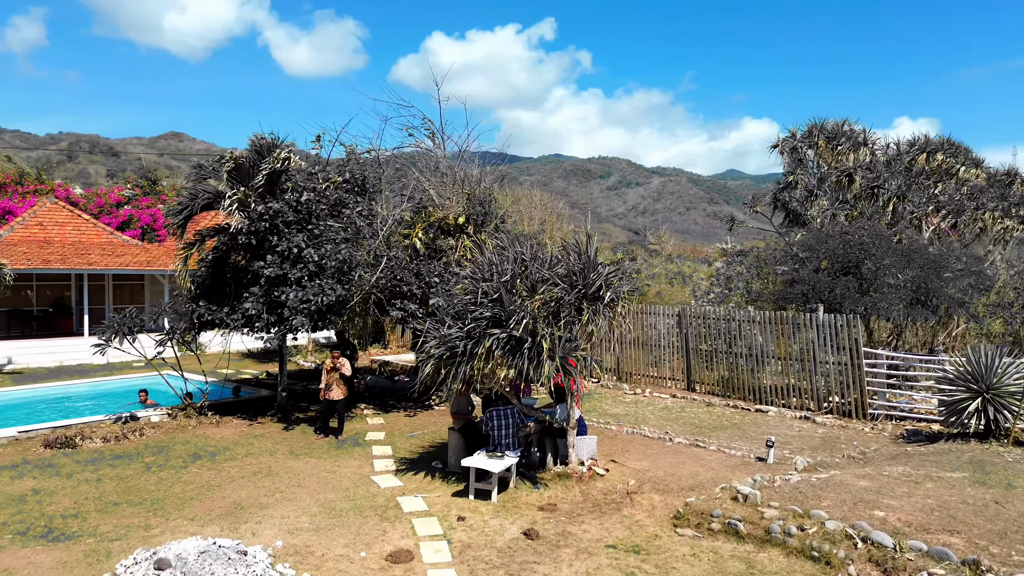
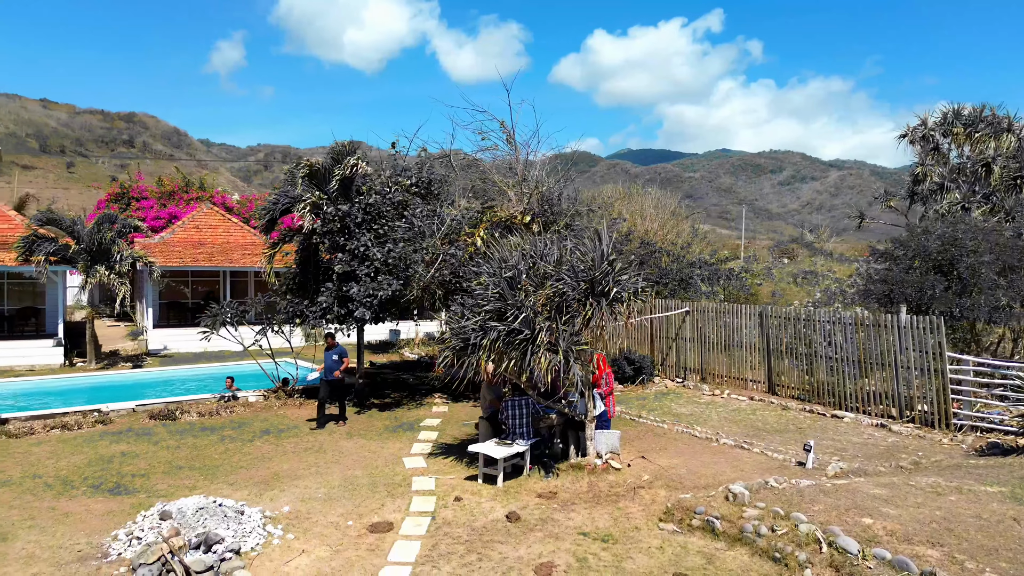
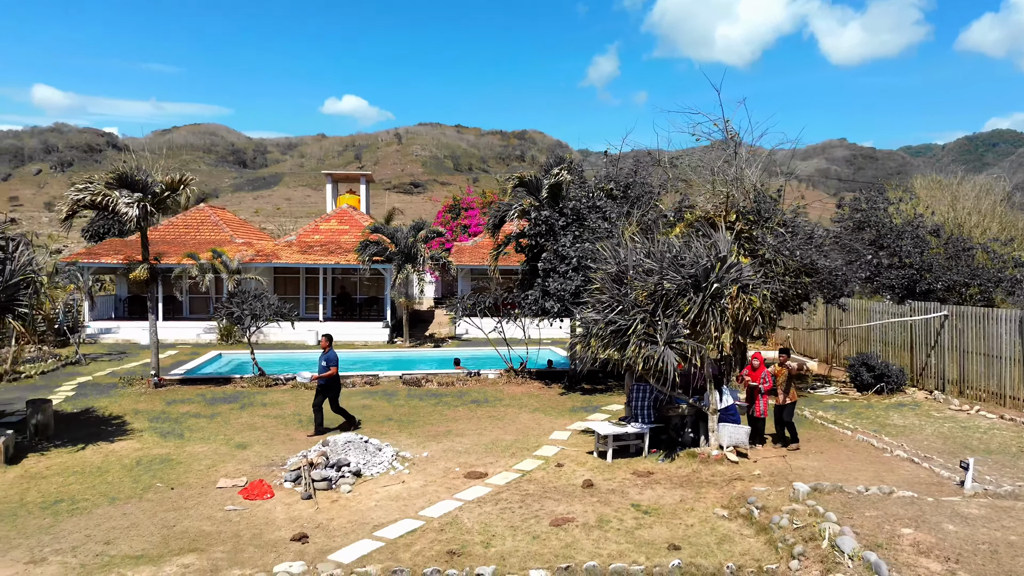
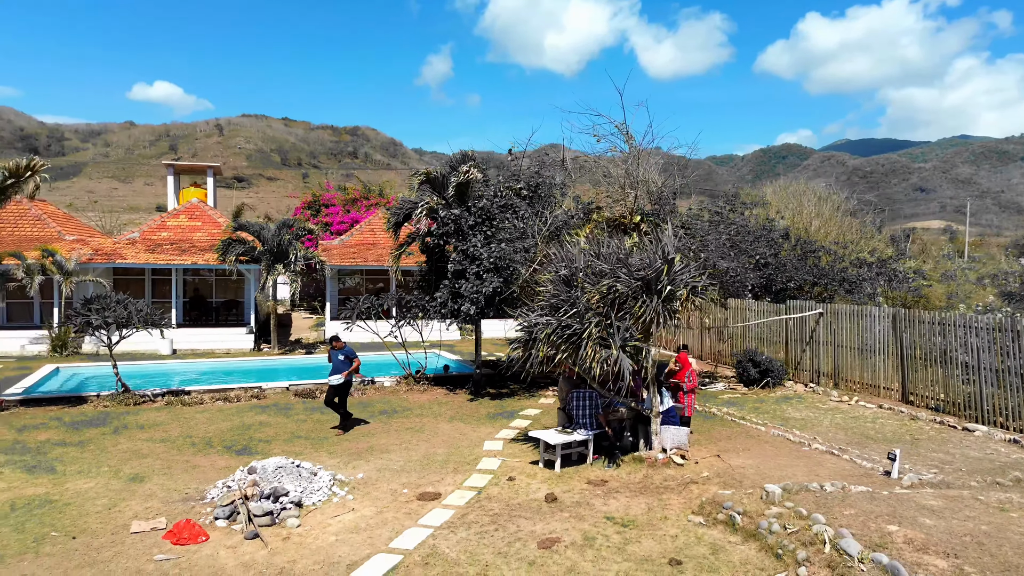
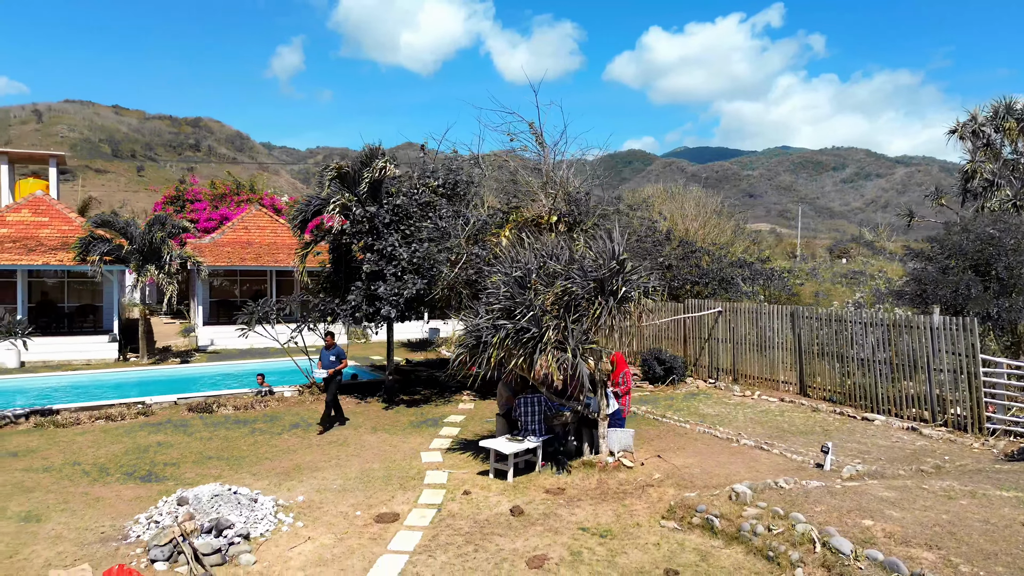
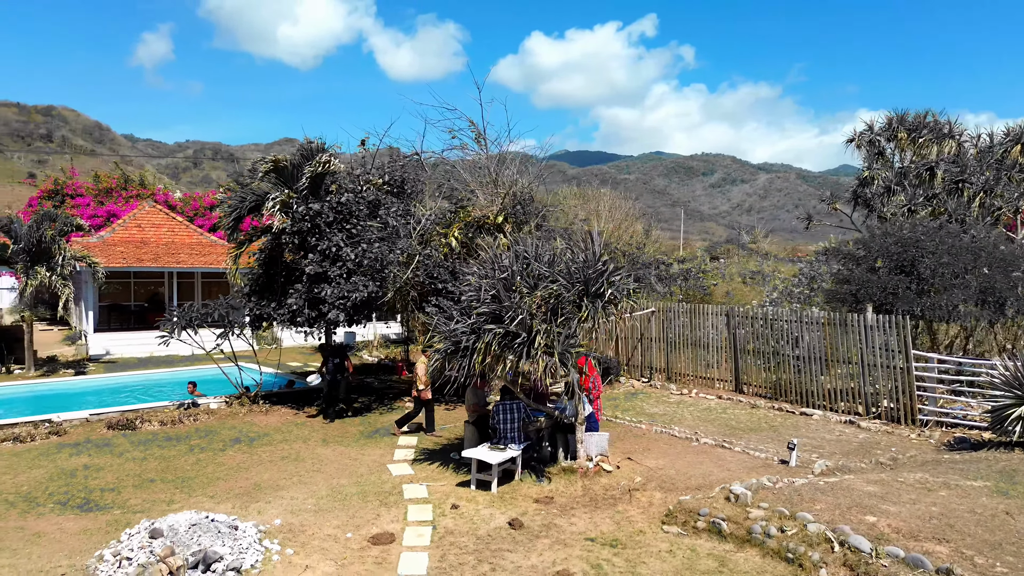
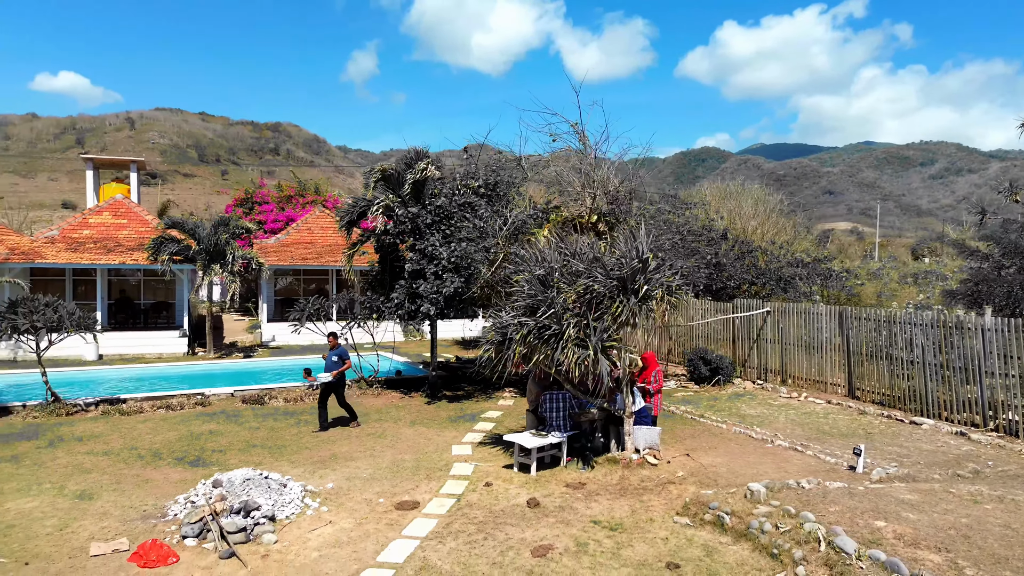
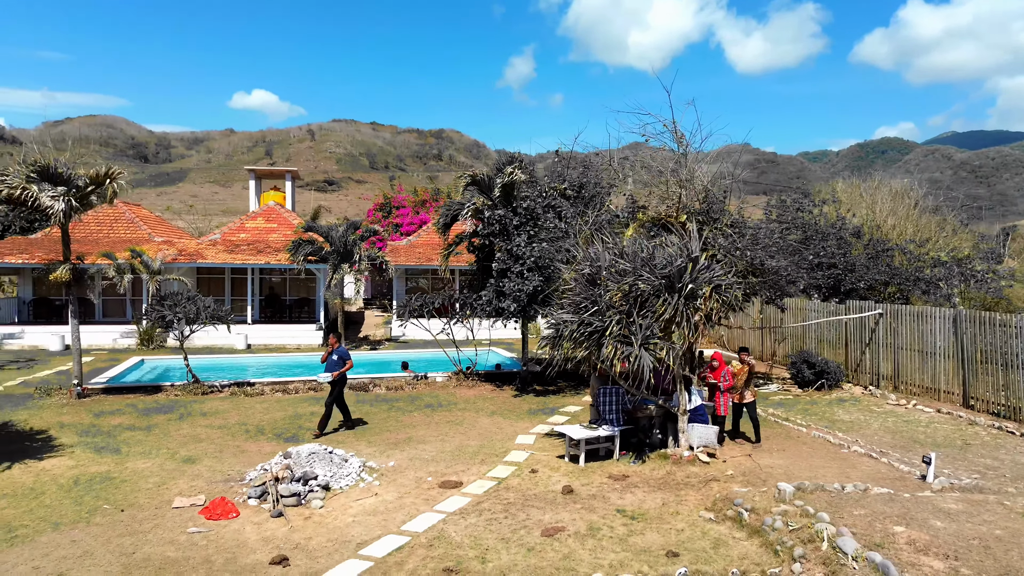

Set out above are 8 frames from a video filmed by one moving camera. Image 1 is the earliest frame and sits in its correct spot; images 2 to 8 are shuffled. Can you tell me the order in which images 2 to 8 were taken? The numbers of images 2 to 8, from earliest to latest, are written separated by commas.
6, 2, 5, 7, 4, 8, 3
